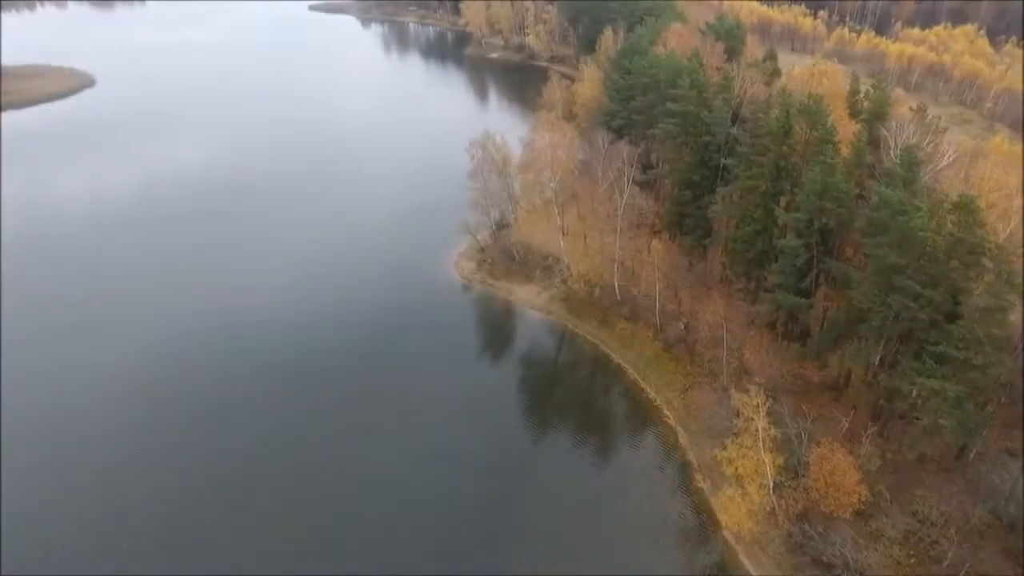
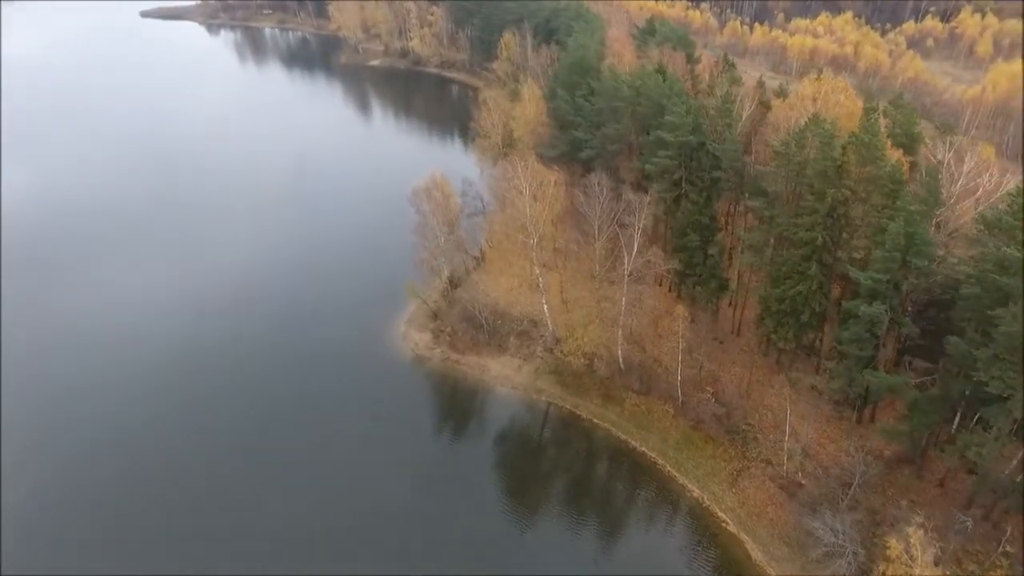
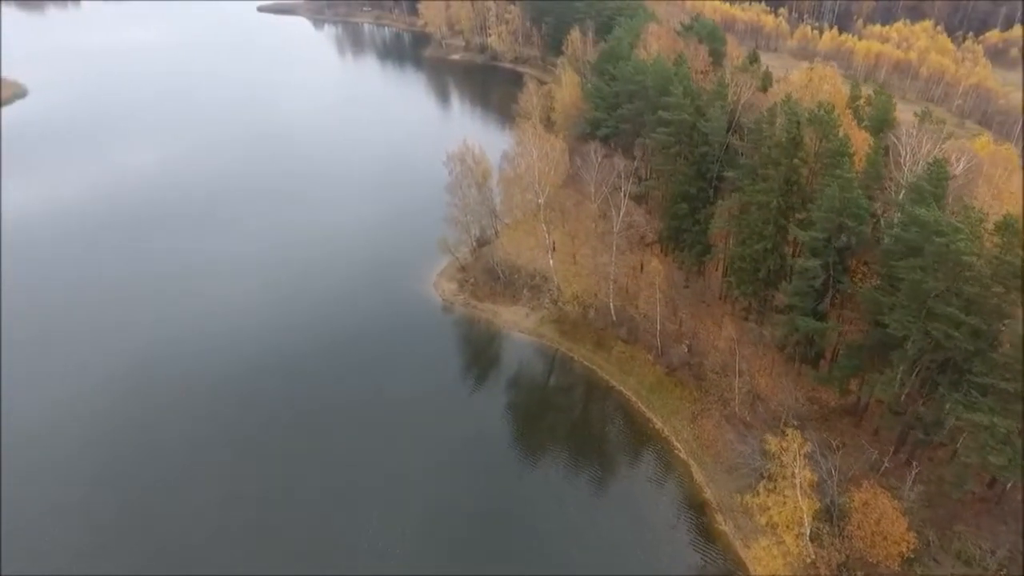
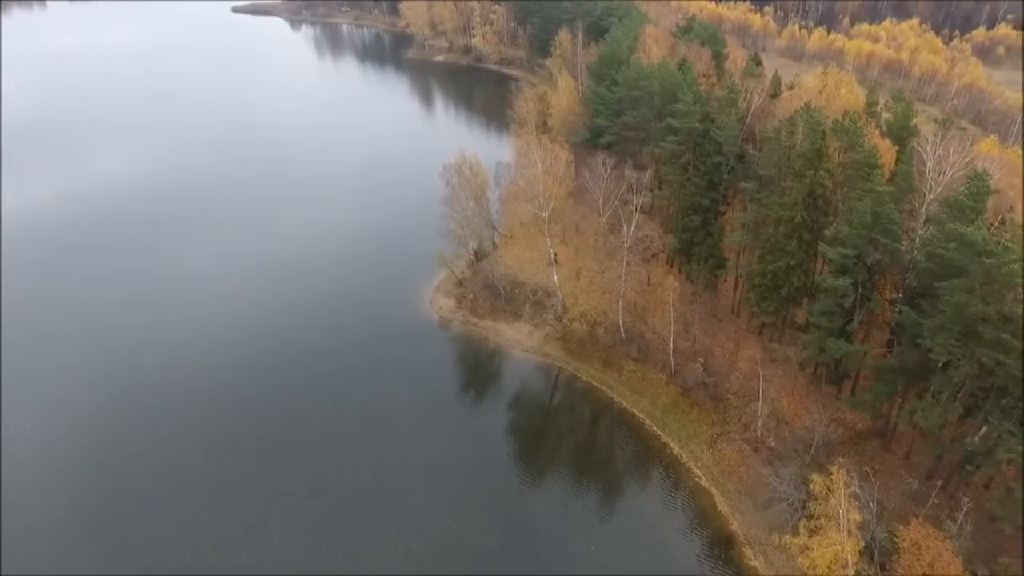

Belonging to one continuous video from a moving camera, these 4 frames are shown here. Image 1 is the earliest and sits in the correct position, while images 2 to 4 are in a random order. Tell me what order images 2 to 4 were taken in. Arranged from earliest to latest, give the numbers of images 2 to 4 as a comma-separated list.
3, 4, 2
